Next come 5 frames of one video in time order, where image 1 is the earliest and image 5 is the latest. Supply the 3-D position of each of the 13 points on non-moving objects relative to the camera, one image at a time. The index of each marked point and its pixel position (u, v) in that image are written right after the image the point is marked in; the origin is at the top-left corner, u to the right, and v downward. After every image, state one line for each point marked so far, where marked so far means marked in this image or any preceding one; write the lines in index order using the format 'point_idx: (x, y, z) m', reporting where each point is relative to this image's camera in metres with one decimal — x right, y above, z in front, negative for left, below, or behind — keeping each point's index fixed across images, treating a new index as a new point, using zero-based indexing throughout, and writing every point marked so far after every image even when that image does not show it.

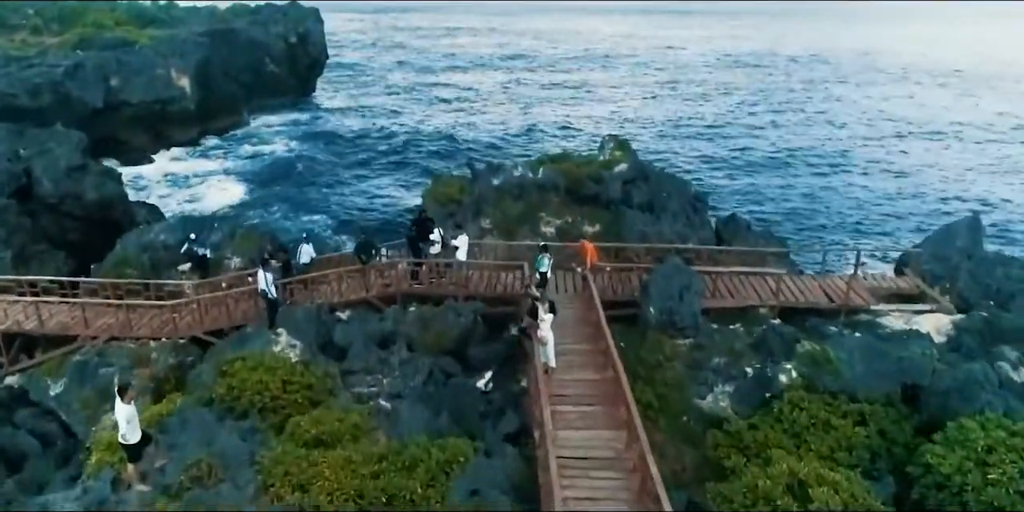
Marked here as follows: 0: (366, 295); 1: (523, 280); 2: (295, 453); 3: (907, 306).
0: (-3.2, -0.9, +16.9) m
1: (+0.2, -0.5, +16.9) m
2: (-3.1, -2.8, +11.0) m
3: (+8.5, -1.0, +16.3) m
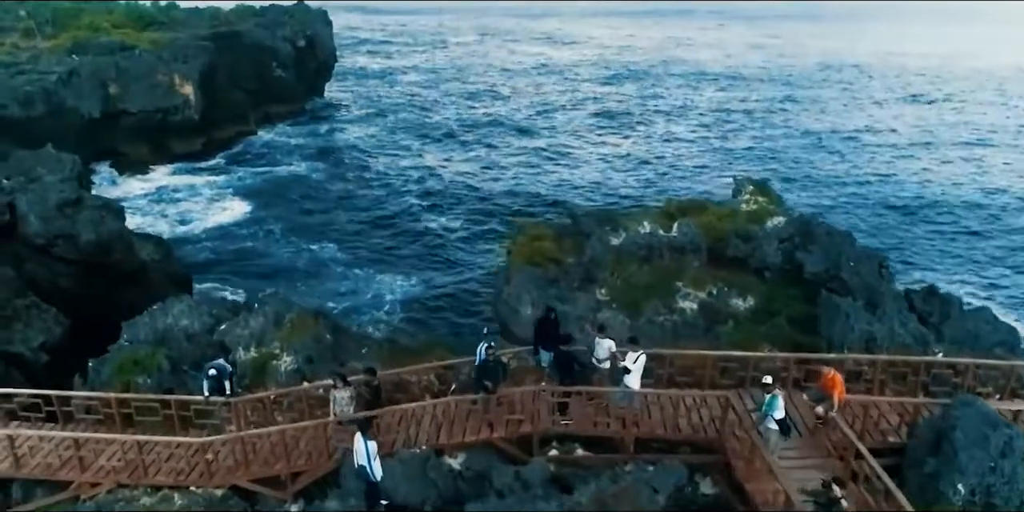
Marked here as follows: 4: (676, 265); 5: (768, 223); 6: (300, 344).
0: (-0.3, -2.7, +11.6) m
1: (+3.2, -2.4, +11.6) m
2: (-0.1, -4.7, +5.7) m
3: (+11.4, -2.9, +11.0) m
4: (+3.8, -0.2, +17.8) m
5: (+6.0, +0.8, +18.3) m
6: (-4.1, -1.7, +15.2) m
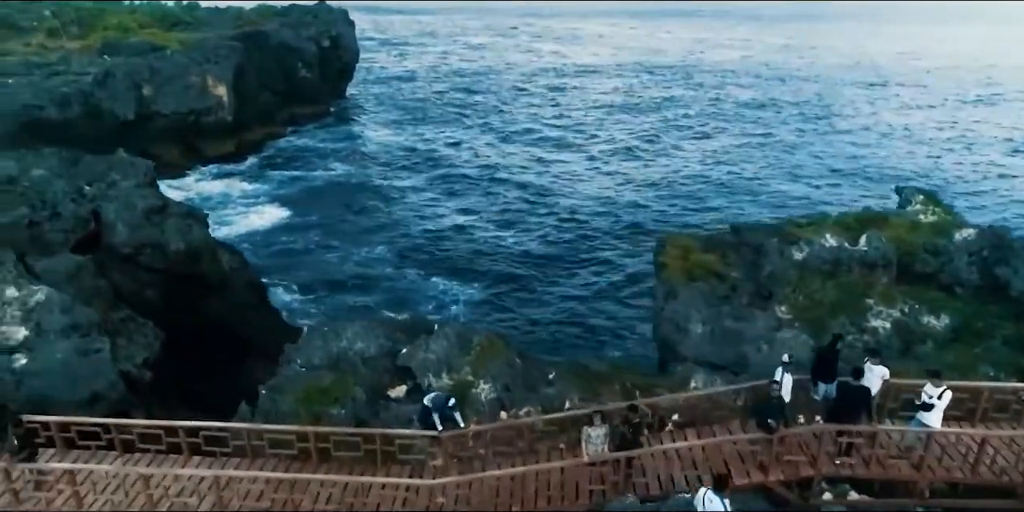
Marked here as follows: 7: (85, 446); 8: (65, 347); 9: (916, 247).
0: (+3.5, -3.1, +10.4) m
1: (+7.0, -2.7, +10.5) m
2: (+3.7, -5.0, +4.5) m
3: (+15.2, -3.2, +9.9) m
4: (+7.6, -0.5, +16.7) m
5: (+9.8, +0.5, +17.2) m
6: (-0.3, -2.1, +14.0) m
7: (-7.4, -3.3, +13.4) m
8: (-10.5, -2.2, +18.3) m
9: (+8.9, +0.2, +17.2) m
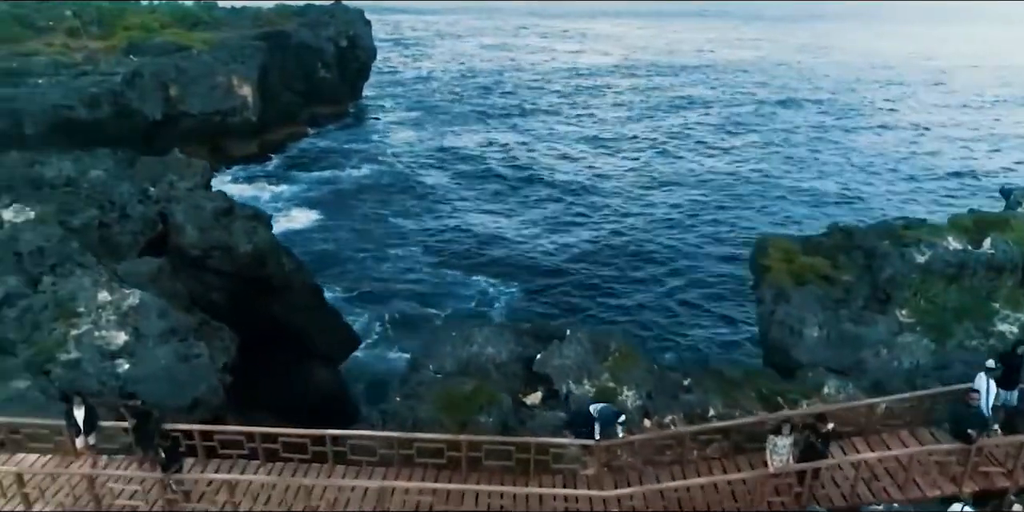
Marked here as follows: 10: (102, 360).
0: (+6.0, -3.1, +10.1) m
1: (+9.5, -2.8, +10.2) m
2: (+6.2, -5.1, +4.2) m
3: (+17.7, -3.3, +9.7) m
4: (+10.1, -0.6, +16.4) m
5: (+12.3, +0.4, +16.9) m
6: (+2.2, -2.1, +13.7) m
7: (-4.9, -3.4, +13.1) m
8: (-8.1, -2.3, +18.0) m
9: (+11.4, +0.2, +16.9) m
10: (-9.3, -2.4, +17.6) m
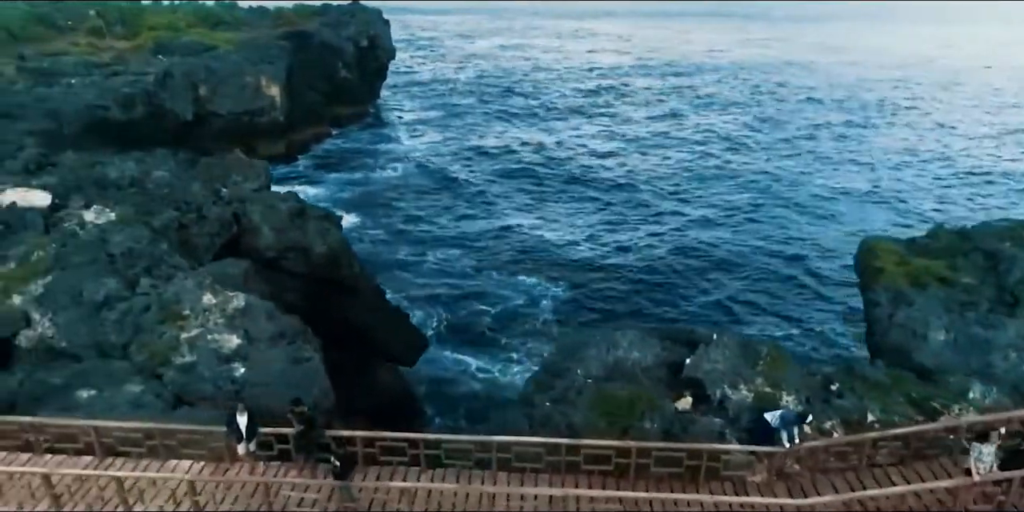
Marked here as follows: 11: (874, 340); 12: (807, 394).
0: (+8.7, -3.2, +9.9) m
1: (+12.2, -2.8, +10.0) m
2: (+8.9, -5.2, +4.0) m
3: (+20.4, -3.3, +9.4) m
4: (+12.8, -0.6, +16.2) m
5: (+15.0, +0.4, +16.7) m
6: (+4.9, -2.2, +13.5) m
7: (-2.3, -3.4, +12.9) m
8: (-5.4, -2.3, +17.7) m
9: (+14.1, +0.1, +16.7) m
10: (-6.6, -2.4, +17.4) m
11: (+8.6, -1.9, +18.2) m
12: (+5.1, -2.4, +13.5) m
